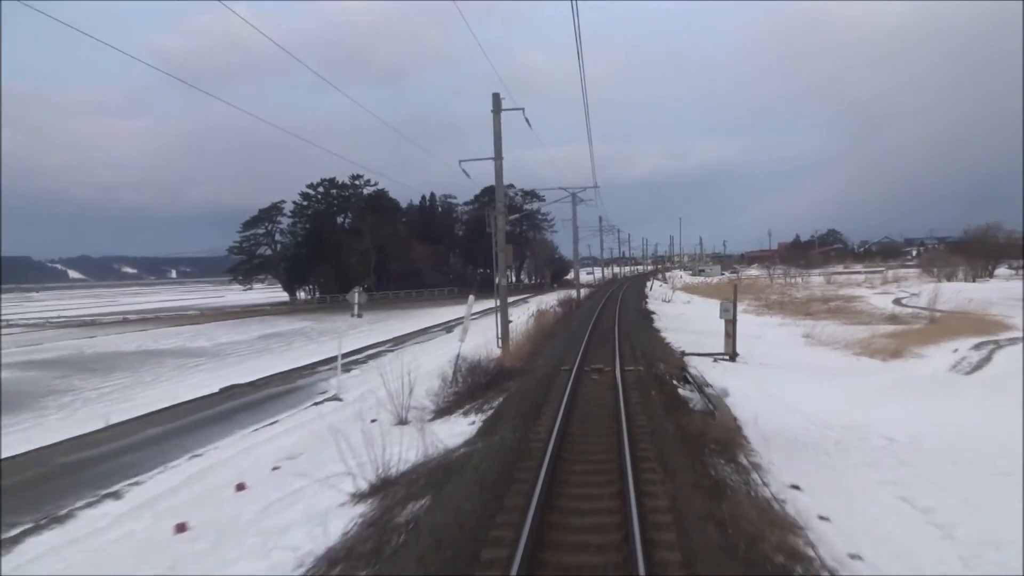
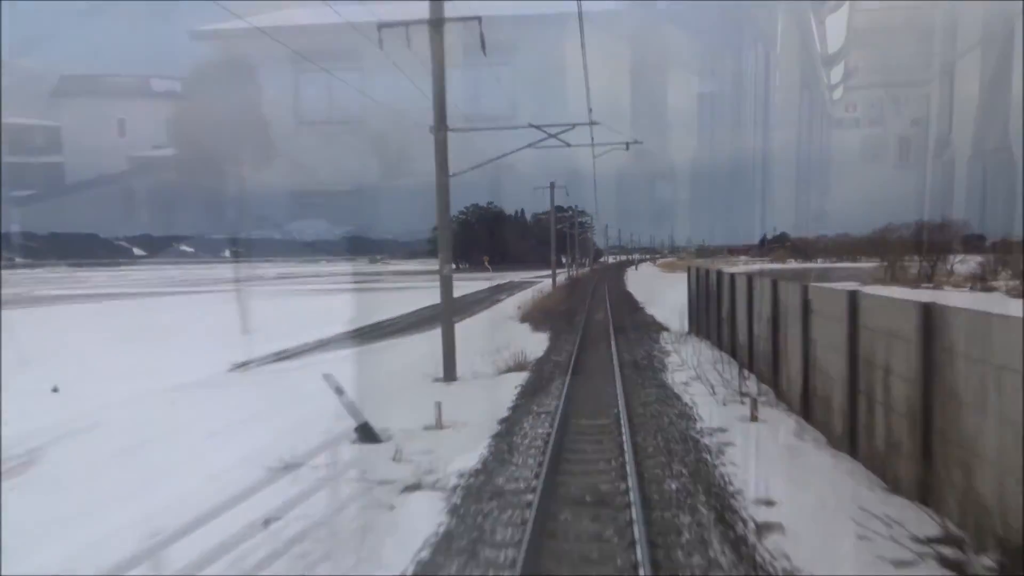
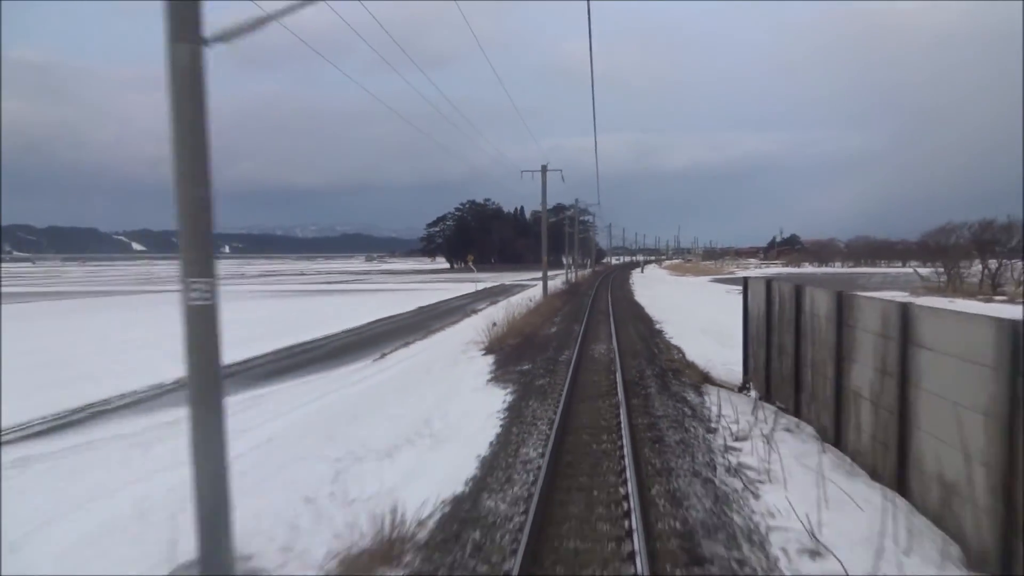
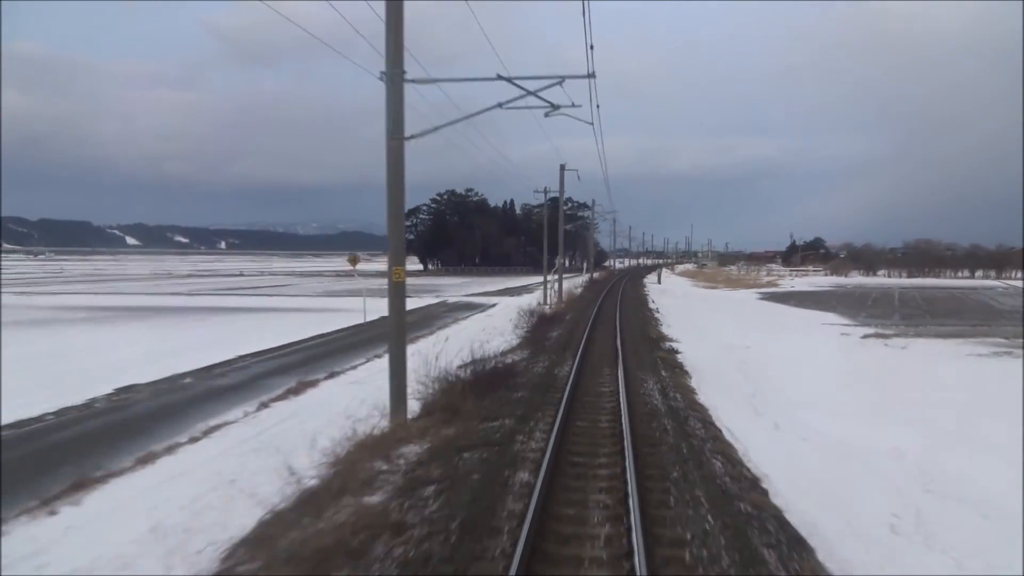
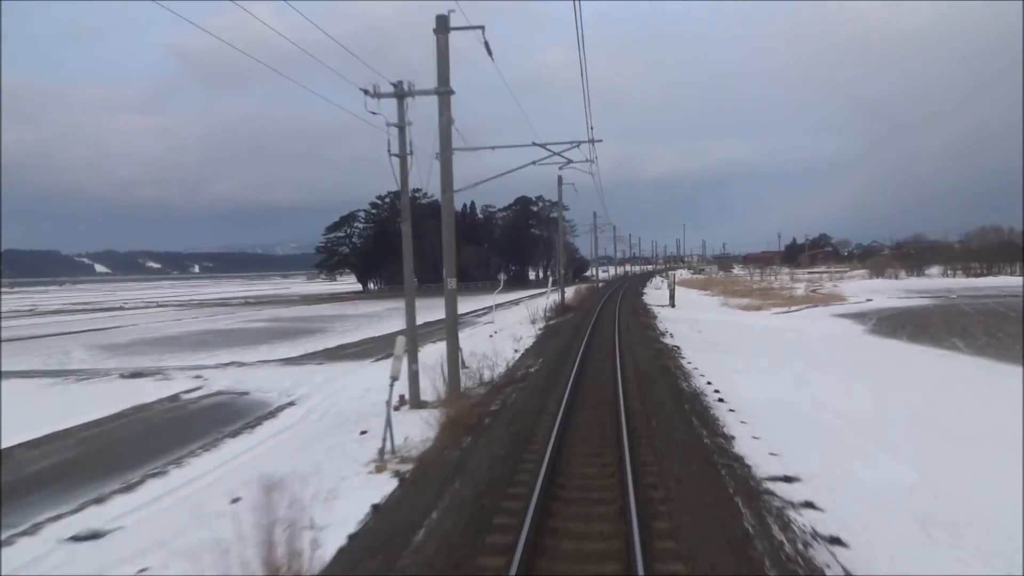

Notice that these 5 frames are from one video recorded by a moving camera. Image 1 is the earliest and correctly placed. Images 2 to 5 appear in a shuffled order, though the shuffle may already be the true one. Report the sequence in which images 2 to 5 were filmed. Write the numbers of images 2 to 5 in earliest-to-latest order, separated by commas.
5, 4, 3, 2
